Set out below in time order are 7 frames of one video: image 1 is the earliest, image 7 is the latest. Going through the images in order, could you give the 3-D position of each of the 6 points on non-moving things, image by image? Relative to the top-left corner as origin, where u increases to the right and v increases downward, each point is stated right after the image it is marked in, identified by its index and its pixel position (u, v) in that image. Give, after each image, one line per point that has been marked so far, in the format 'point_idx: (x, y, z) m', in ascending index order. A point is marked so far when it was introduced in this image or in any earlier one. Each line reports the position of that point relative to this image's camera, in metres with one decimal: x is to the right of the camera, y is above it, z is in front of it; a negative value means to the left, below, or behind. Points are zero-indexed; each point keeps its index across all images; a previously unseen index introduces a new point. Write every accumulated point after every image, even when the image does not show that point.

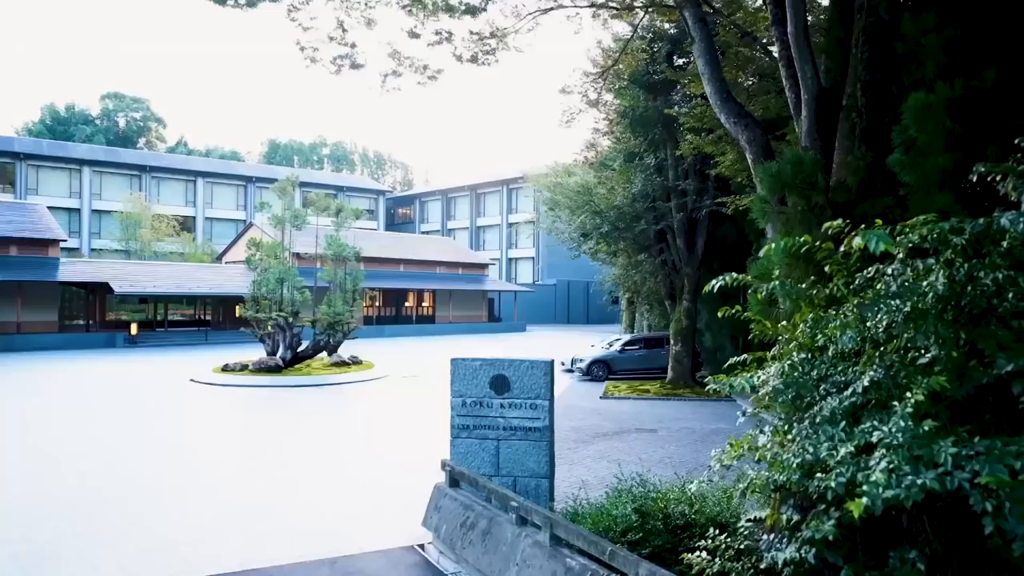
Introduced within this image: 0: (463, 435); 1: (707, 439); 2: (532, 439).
0: (-0.5, -1.6, +7.9) m
1: (+3.5, -2.7, +13.4) m
2: (+0.2, -1.6, +7.8) m
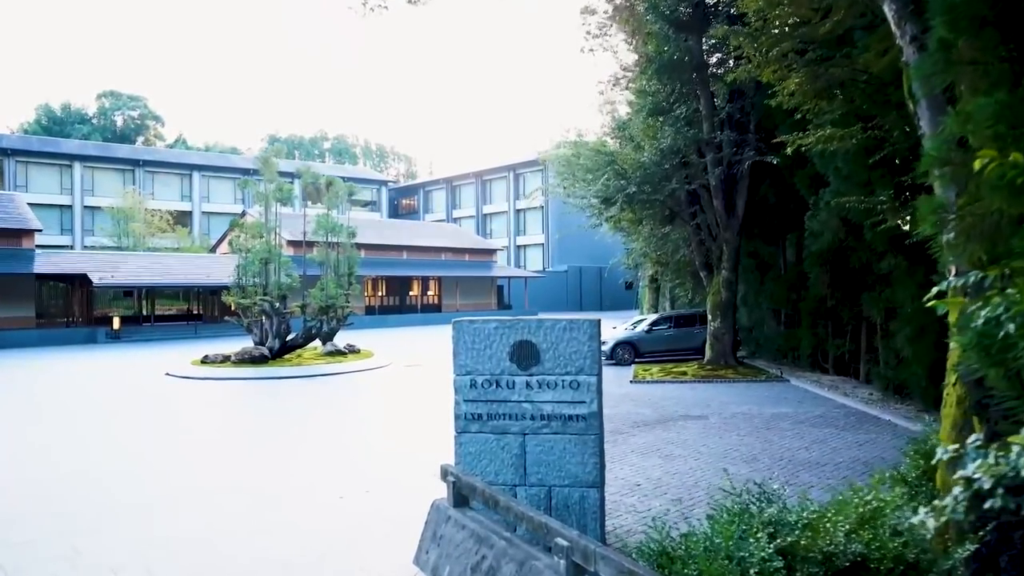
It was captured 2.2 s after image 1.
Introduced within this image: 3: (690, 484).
0: (-0.3, -1.1, +5.6) m
1: (+3.8, -2.0, +11.0) m
2: (+0.4, -1.1, +5.4) m
3: (+1.8, -2.0, +7.5) m
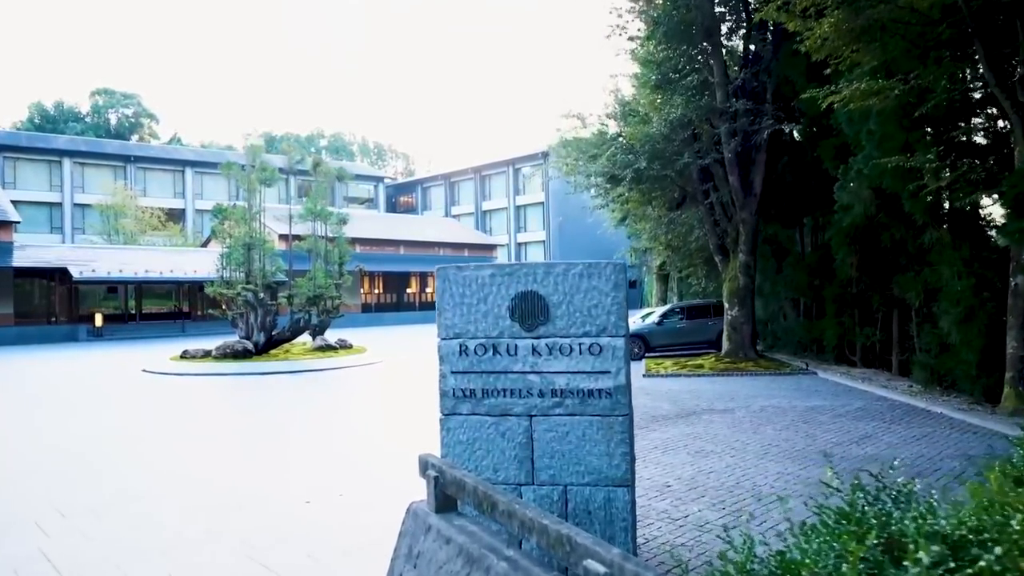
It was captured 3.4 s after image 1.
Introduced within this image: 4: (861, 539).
0: (-0.3, -0.7, +4.3) m
1: (+3.8, -1.7, +9.7) m
2: (+0.5, -0.7, +4.1) m
3: (+1.8, -1.6, +6.3) m
4: (+1.1, -0.8, +2.4) m
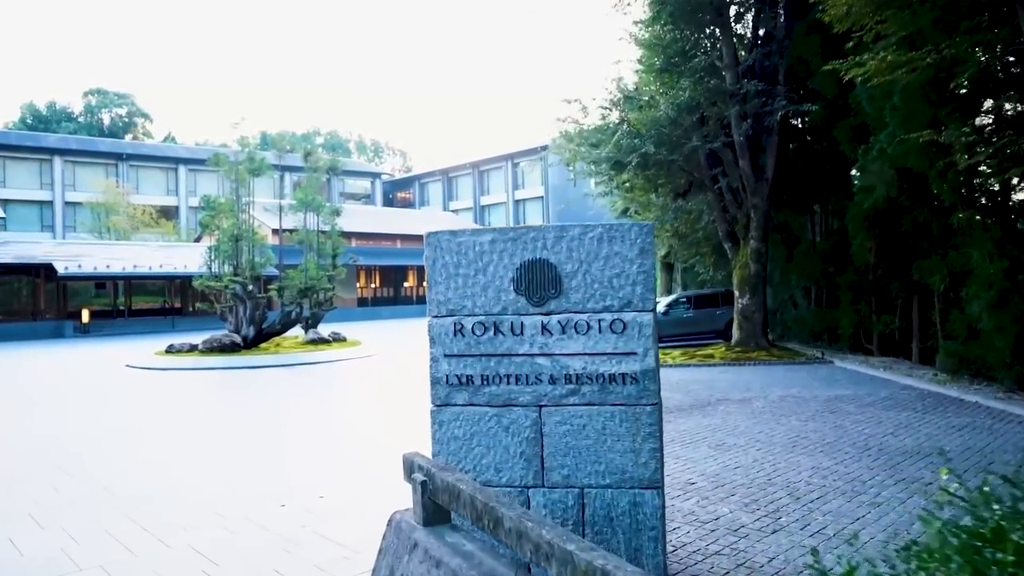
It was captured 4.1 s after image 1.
0: (-0.3, -0.6, +3.6) m
1: (+3.9, -1.5, +9.0) m
2: (+0.5, -0.5, +3.5) m
3: (+1.9, -1.5, +5.6) m
4: (+1.2, -0.7, +1.7) m
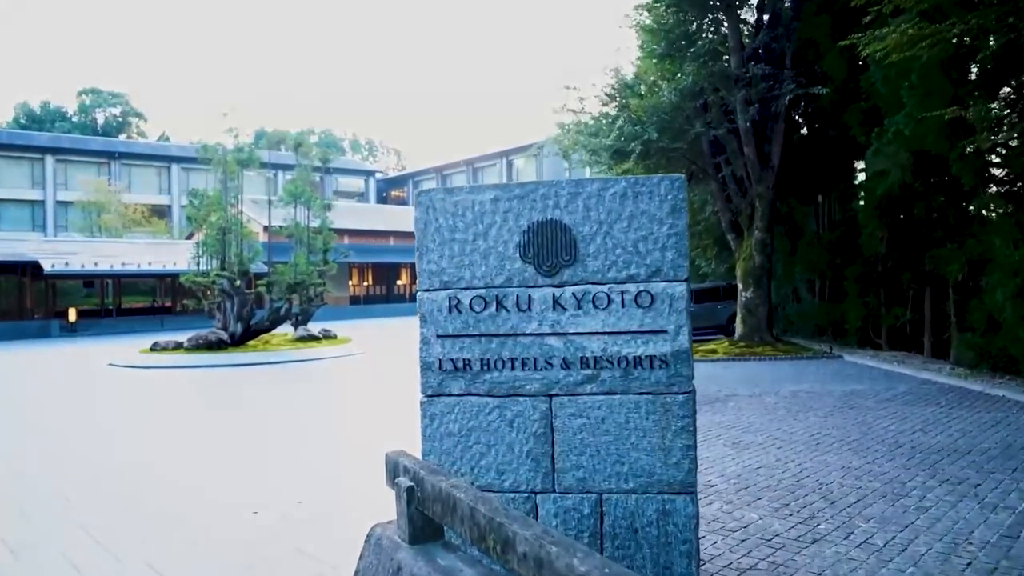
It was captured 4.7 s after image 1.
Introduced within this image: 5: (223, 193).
0: (-0.2, -0.4, +3.1) m
1: (+3.8, -1.3, +8.5) m
2: (+0.5, -0.4, +2.9) m
3: (+1.9, -1.3, +5.0) m
4: (+1.2, -0.5, +1.2) m
5: (-7.3, +2.4, +18.9) m
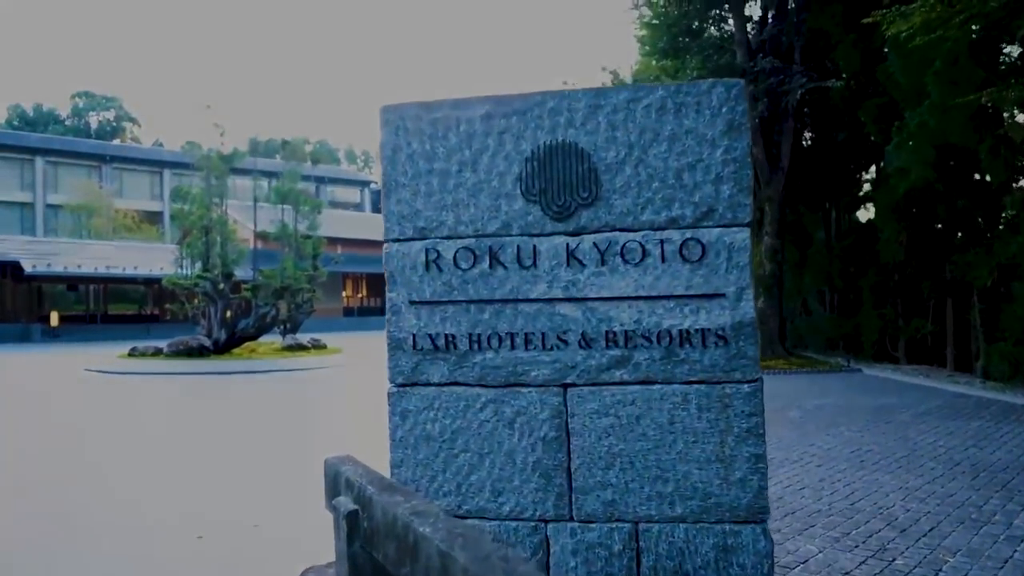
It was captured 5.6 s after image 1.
0: (-0.2, -0.3, +2.2) m
1: (+3.8, -1.3, +7.7) m
2: (+0.5, -0.3, +2.1) m
3: (+1.9, -1.2, +4.2) m
4: (+1.2, -0.3, +0.4) m
5: (-7.4, +2.3, +18.1) m
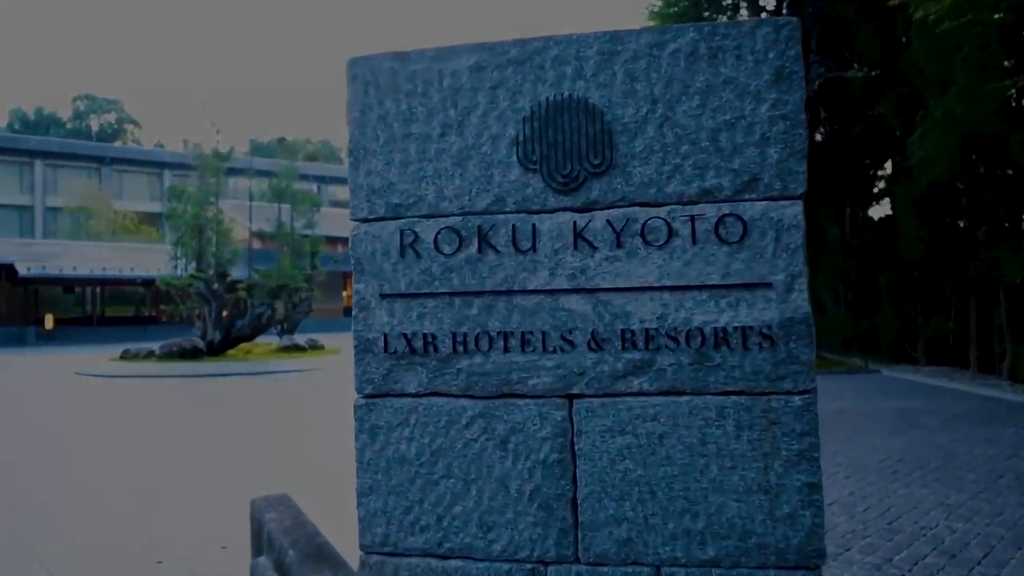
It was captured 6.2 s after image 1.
0: (-0.3, -0.3, +1.8) m
1: (+3.8, -1.3, +7.3) m
2: (+0.5, -0.2, +1.7) m
3: (+1.8, -1.2, +3.8) m
4: (+1.2, -0.3, 0.0) m
5: (-7.3, +2.3, +17.8) m
